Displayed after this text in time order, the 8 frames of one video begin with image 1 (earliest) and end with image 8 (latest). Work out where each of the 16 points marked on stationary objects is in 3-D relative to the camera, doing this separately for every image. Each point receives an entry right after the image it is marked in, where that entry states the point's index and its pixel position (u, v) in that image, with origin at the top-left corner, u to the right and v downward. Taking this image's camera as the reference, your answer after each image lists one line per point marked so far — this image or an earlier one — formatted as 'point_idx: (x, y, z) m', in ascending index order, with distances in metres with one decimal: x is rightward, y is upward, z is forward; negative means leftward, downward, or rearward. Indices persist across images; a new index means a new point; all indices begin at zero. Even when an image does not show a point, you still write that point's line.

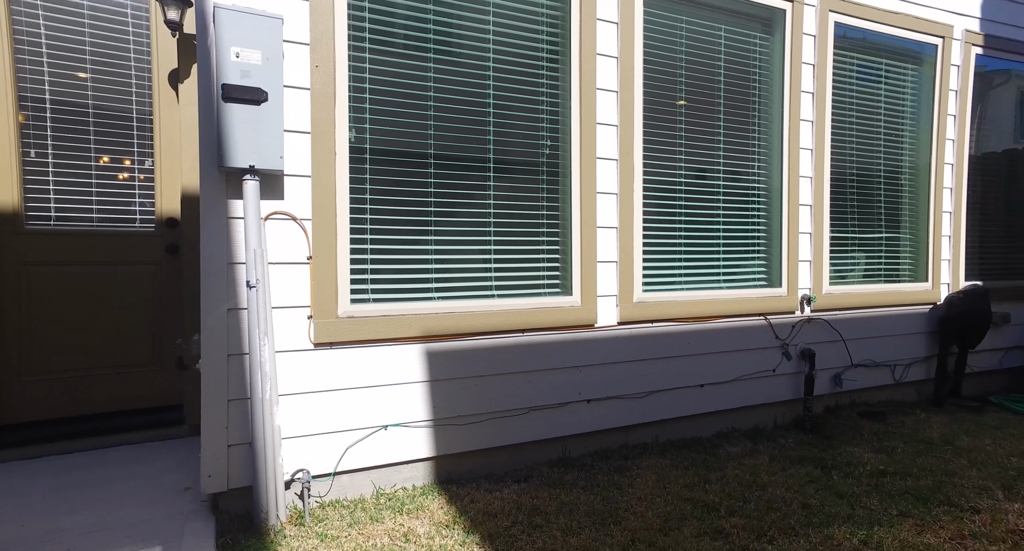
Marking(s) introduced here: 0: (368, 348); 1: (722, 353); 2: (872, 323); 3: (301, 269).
0: (-0.6, -0.3, +2.7) m
1: (+1.2, -0.4, +3.5) m
2: (+2.4, -0.3, +4.0) m
3: (-0.9, 0.0, +2.6) m
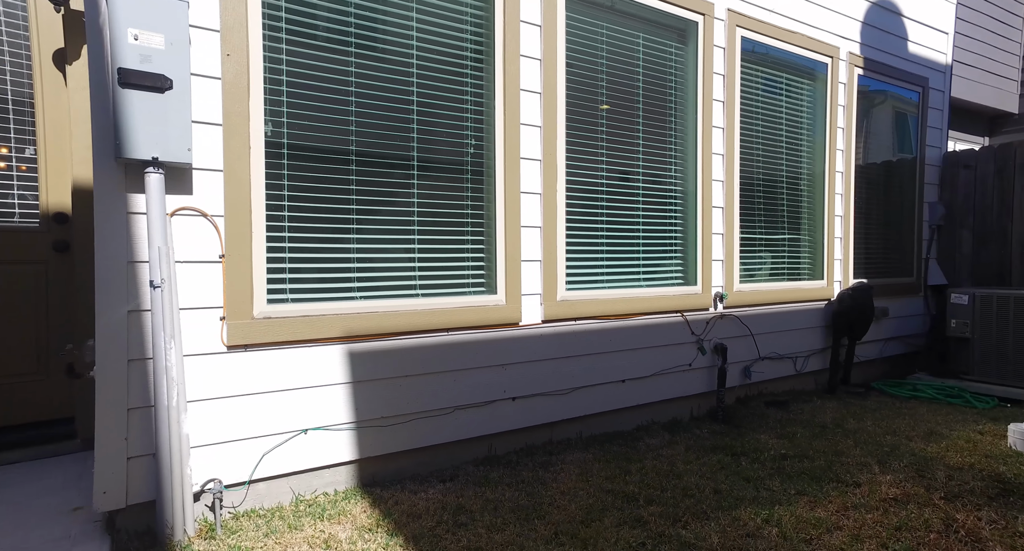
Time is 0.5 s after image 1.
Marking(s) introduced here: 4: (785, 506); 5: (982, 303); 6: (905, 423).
0: (-1.0, -0.3, +2.6) m
1: (+0.8, -0.4, +3.7) m
2: (+1.9, -0.3, +4.3) m
3: (-1.2, 0.0, +2.5) m
4: (+1.2, -1.0, +2.6) m
5: (+3.5, -0.2, +4.5) m
6: (+2.4, -0.9, +3.7) m
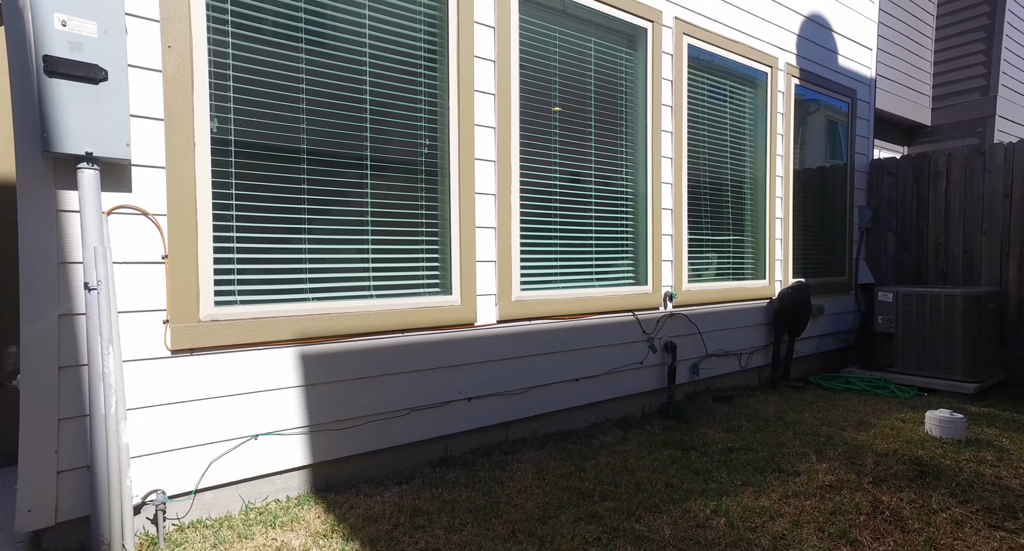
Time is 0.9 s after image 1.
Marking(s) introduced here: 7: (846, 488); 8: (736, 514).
0: (-1.1, -0.3, +2.5) m
1: (+0.5, -0.4, +3.7) m
2: (+1.5, -0.3, +4.5) m
3: (-1.4, 0.0, +2.3) m
4: (+1.0, -1.0, +2.7) m
5: (+3.1, -0.2, +4.8) m
6: (+2.1, -0.9, +3.9) m
7: (+1.5, -1.0, +2.8) m
8: (+0.9, -1.0, +2.5) m
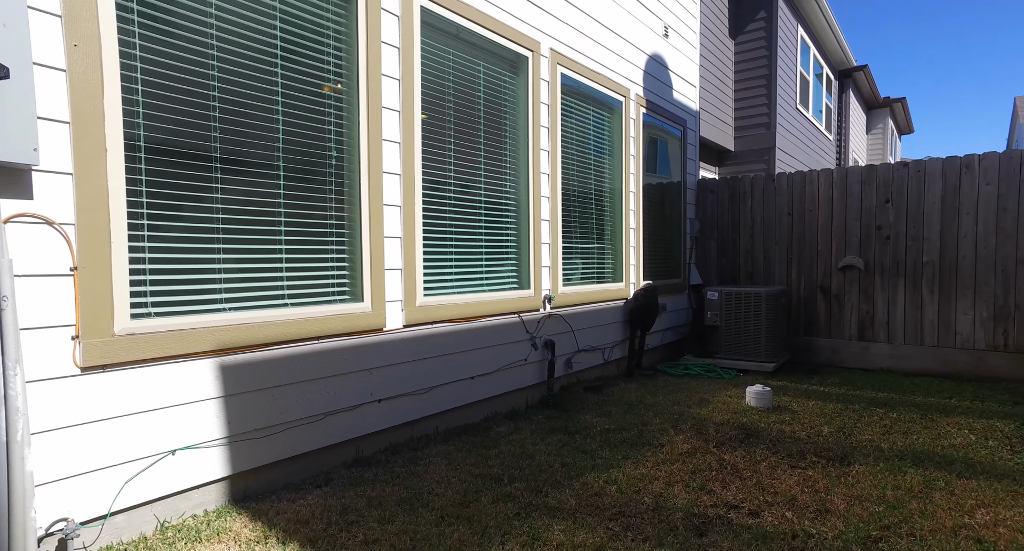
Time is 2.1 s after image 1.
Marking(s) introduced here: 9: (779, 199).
0: (-1.4, -0.4, +2.4) m
1: (-0.2, -0.5, +4.1) m
2: (+0.6, -0.3, +5.0) m
3: (-1.6, 0.0, +2.2) m
4: (+0.5, -1.0, +3.2) m
5: (+2.0, -0.2, +5.8) m
6: (+1.3, -0.9, +4.7) m
7: (+1.0, -1.0, +3.4) m
8: (+0.6, -1.0, +3.0) m
9: (+2.7, +0.8, +6.2) m
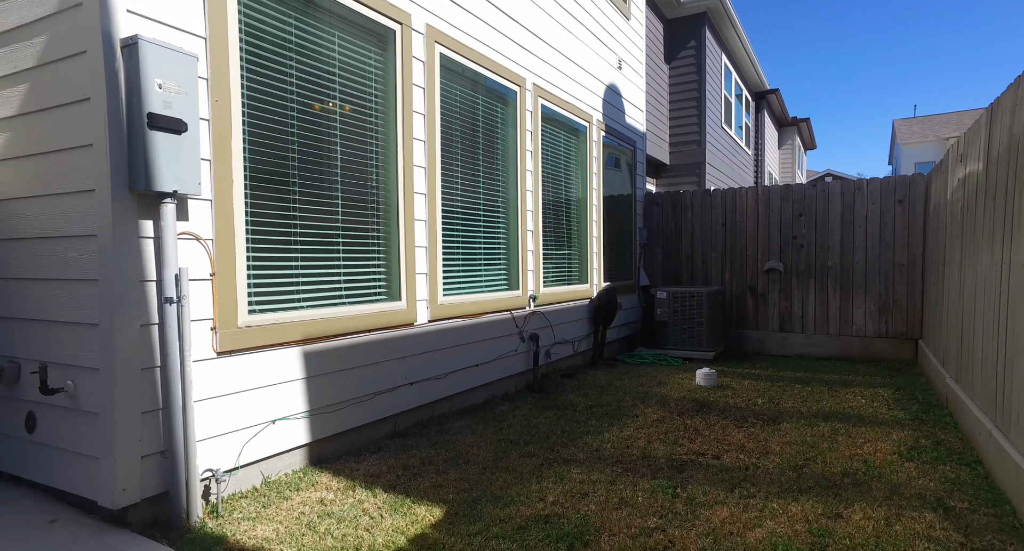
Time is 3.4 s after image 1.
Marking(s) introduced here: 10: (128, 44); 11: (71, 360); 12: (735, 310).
0: (-1.2, -0.4, +3.1) m
1: (-0.2, -0.5, +4.8) m
2: (+0.5, -0.4, +5.9) m
3: (-1.4, 0.0, +2.8) m
4: (+0.6, -1.0, +4.0) m
5: (+1.8, -0.2, +6.8) m
6: (+1.2, -0.9, +5.6) m
7: (+1.1, -1.0, +4.3) m
8: (+0.6, -1.0, +3.9) m
9: (+2.4, +0.8, +7.3) m
10: (-1.5, +0.9, +2.4) m
11: (-1.8, -0.3, +2.5) m
12: (+2.6, -0.4, +7.2) m
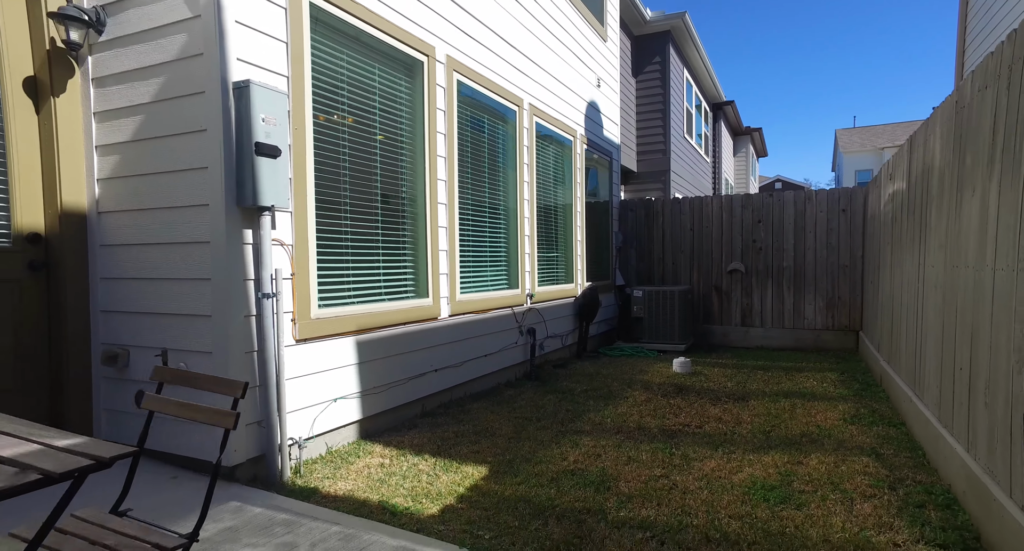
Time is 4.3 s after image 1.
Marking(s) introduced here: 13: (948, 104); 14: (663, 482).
0: (-1.1, -0.4, +3.6) m
1: (-0.2, -0.5, +5.4) m
2: (+0.4, -0.4, +6.5) m
3: (-1.2, 0.0, +3.3) m
4: (+0.7, -1.0, +4.7) m
5: (+1.7, -0.2, +7.5) m
6: (+1.2, -0.9, +6.3) m
7: (+1.1, -1.0, +5.0) m
8: (+0.7, -1.0, +4.5) m
9: (+2.3, +0.8, +8.1) m
10: (-1.3, +0.9, +3.0) m
11: (-1.6, -0.3, +3.1) m
12: (+2.5, -0.4, +8.0) m
13: (+2.3, +0.9, +3.3) m
14: (+0.8, -1.1, +3.1) m
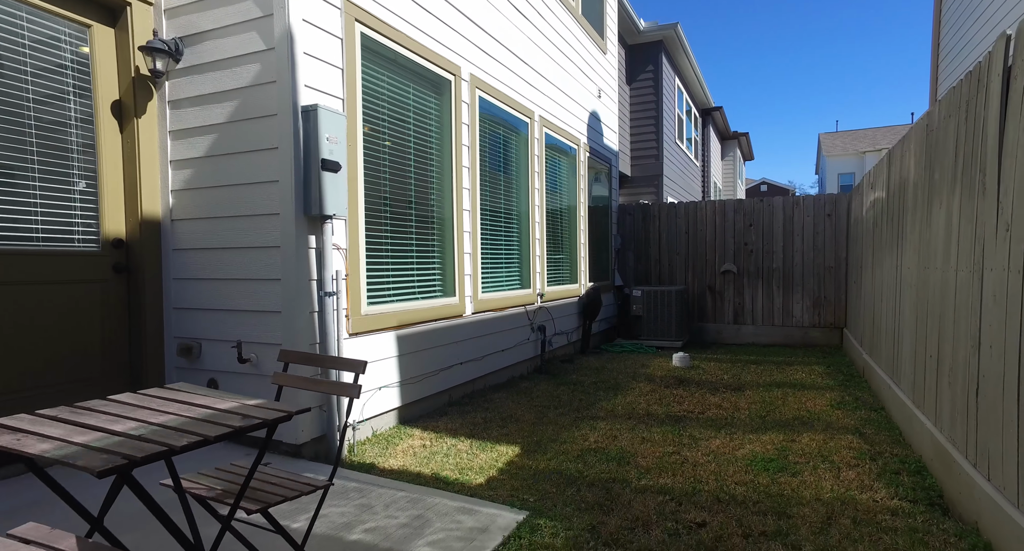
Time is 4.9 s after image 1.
0: (-0.9, -0.4, +4.0) m
1: (0.0, -0.5, +5.9) m
2: (+0.5, -0.4, +7.0) m
3: (-1.1, -0.1, +3.8) m
4: (+0.9, -1.0, +5.2) m
5: (+1.8, -0.3, +8.0) m
6: (+1.3, -1.0, +6.8) m
7: (+1.3, -1.0, +5.5) m
8: (+0.9, -1.0, +5.0) m
9: (+2.4, +0.7, +8.6) m
10: (-1.1, +0.9, +3.4) m
11: (-1.4, -0.4, +3.5) m
12: (+2.6, -0.4, +8.5) m
13: (+2.5, +0.9, +3.8) m
14: (+1.0, -1.1, +3.6) m
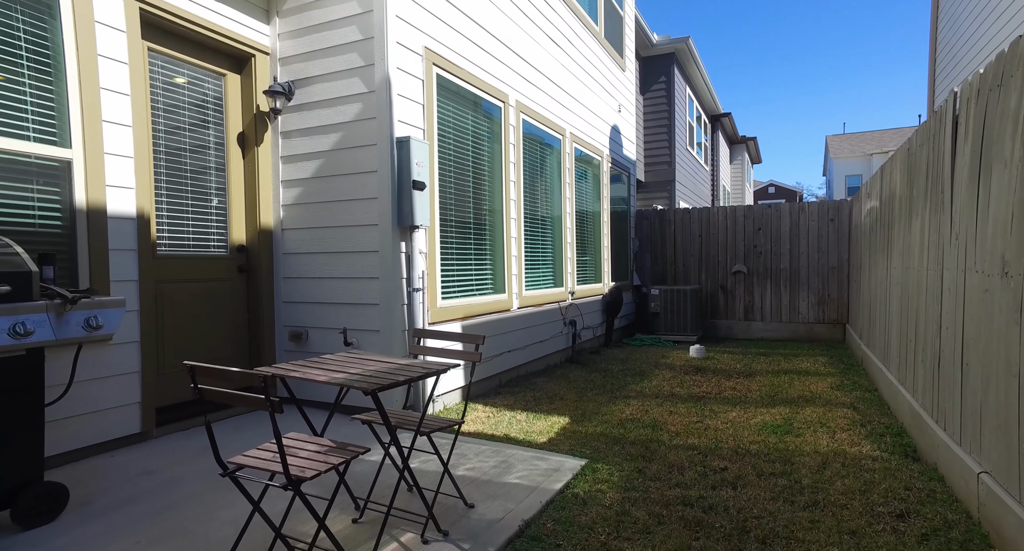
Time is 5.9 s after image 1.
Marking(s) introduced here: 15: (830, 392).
0: (-0.5, -0.4, +4.8) m
1: (+0.4, -0.5, +6.6) m
2: (+0.9, -0.4, +7.7) m
3: (-0.7, 0.0, +4.5) m
4: (+1.2, -1.0, +5.9) m
5: (+2.2, -0.3, +8.8) m
6: (+1.7, -1.0, +7.5) m
7: (+1.7, -1.0, +6.2) m
8: (+1.3, -1.0, +5.7) m
9: (+2.8, +0.7, +9.4) m
10: (-0.8, +0.9, +4.1) m
11: (-1.1, -0.4, +4.2) m
12: (+3.0, -0.4, +9.3) m
13: (+2.9, +0.9, +4.5) m
14: (+1.3, -1.1, +4.4) m
15: (+2.7, -1.0, +5.1) m
